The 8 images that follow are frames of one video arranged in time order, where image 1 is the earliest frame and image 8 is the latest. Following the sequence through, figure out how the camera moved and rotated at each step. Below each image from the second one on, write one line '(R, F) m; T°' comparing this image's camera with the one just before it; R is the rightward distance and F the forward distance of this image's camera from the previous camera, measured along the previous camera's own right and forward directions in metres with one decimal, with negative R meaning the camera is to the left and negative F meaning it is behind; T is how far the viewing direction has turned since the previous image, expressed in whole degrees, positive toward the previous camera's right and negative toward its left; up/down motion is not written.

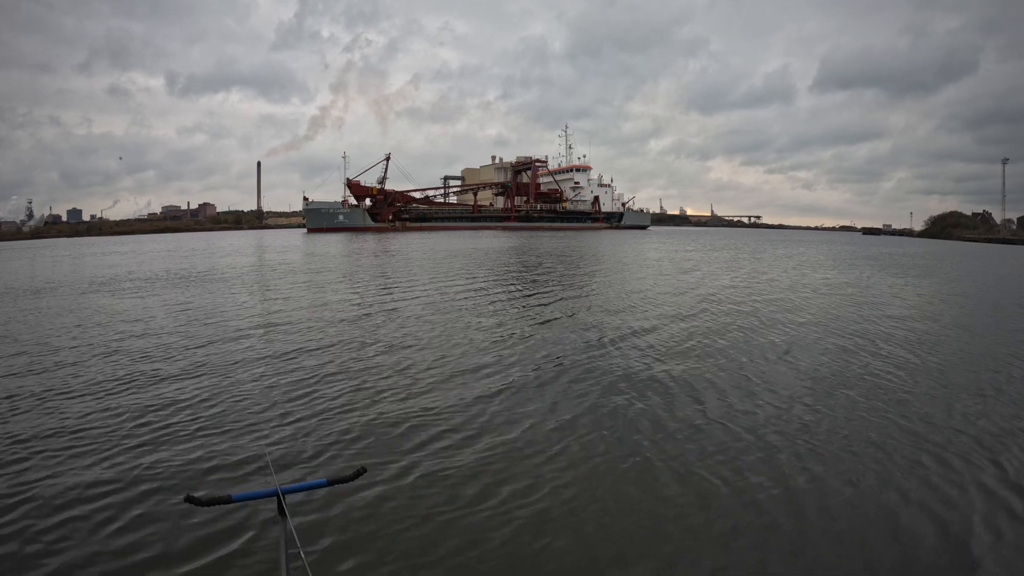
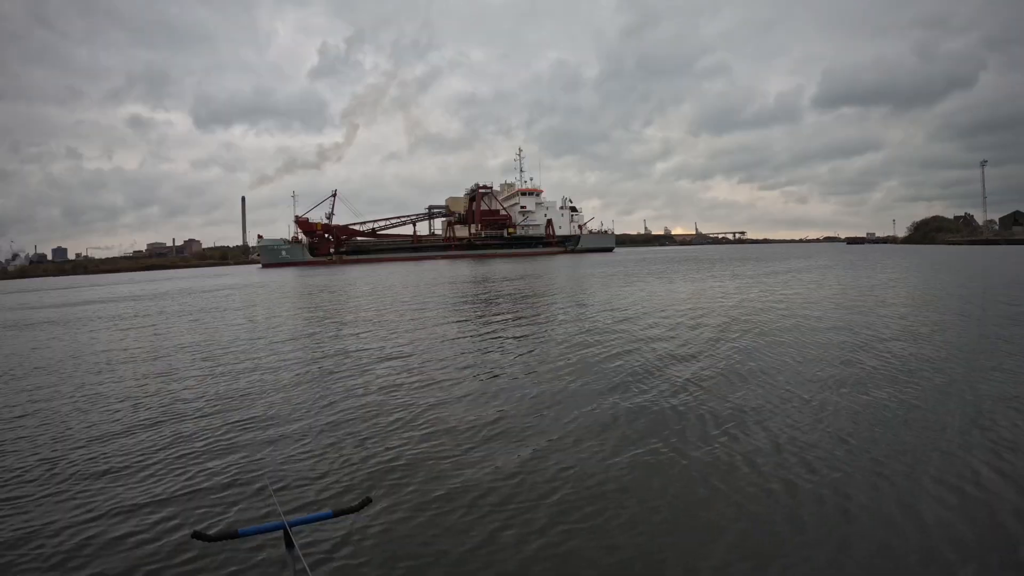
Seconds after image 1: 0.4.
(-0.3, +0.9) m; +1°
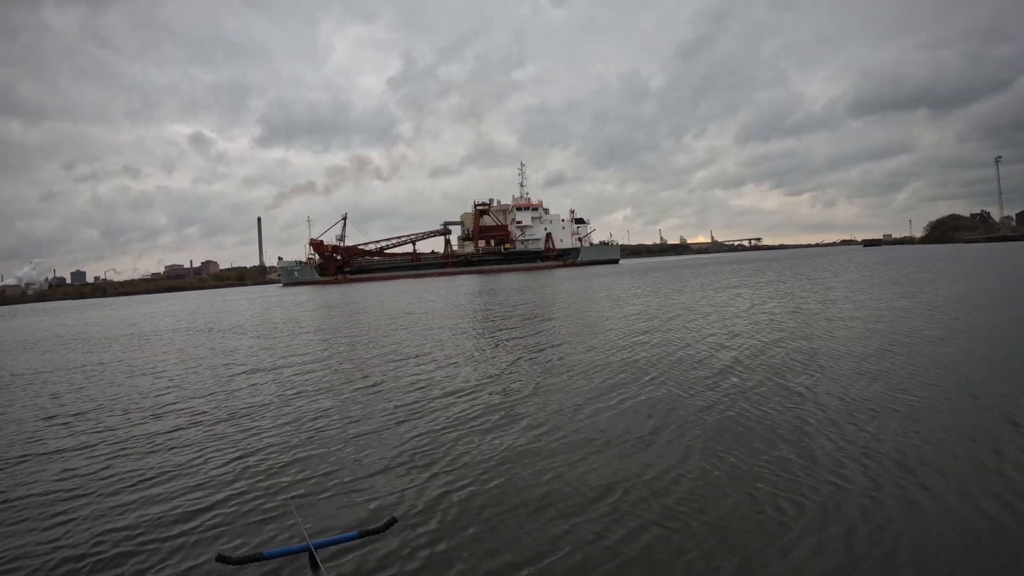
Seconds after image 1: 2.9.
(-0.9, +0.3) m; -1°
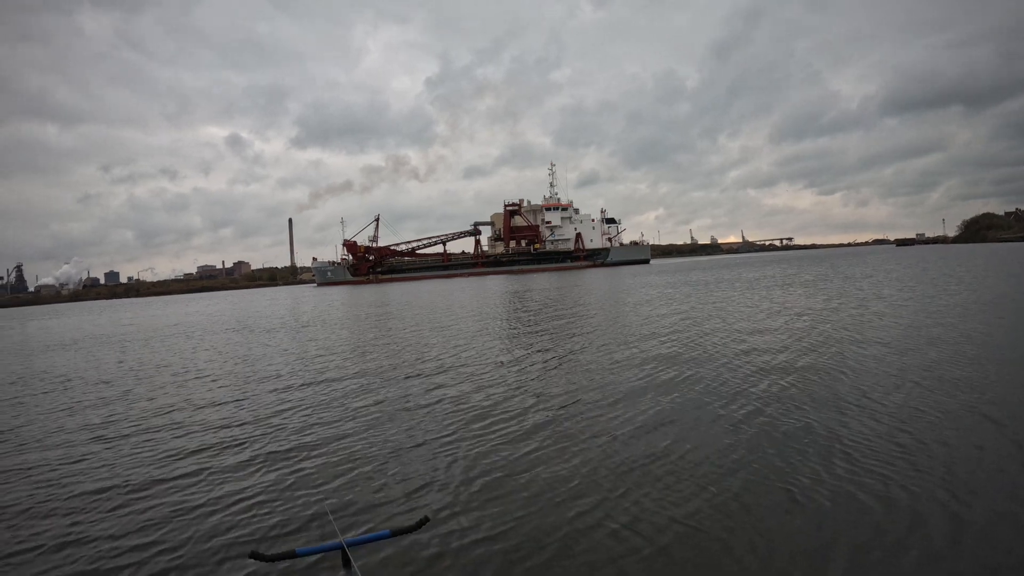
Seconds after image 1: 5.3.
(-1.6, +0.1) m; -1°
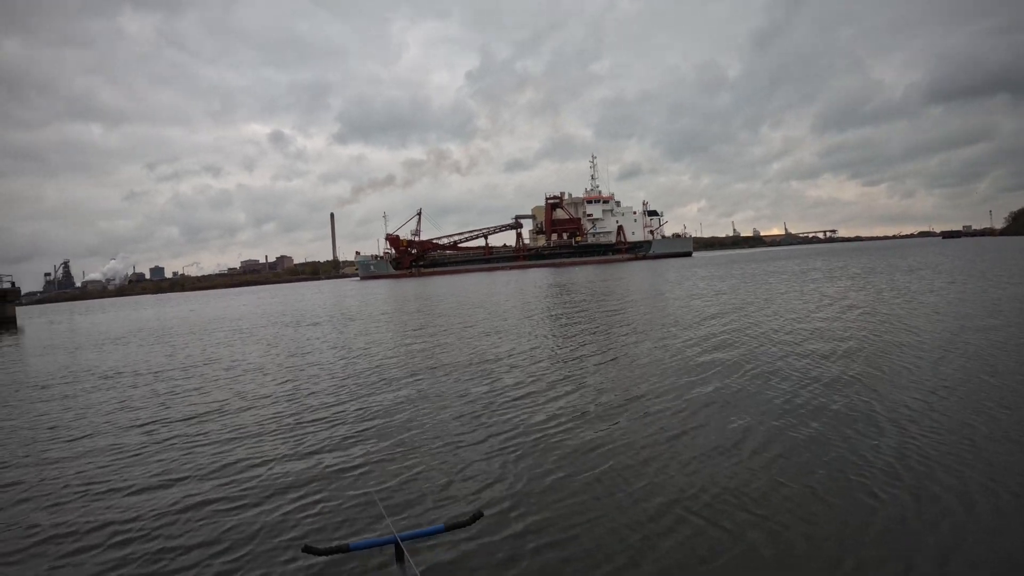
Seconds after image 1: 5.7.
(-2.2, +0.1) m; -2°
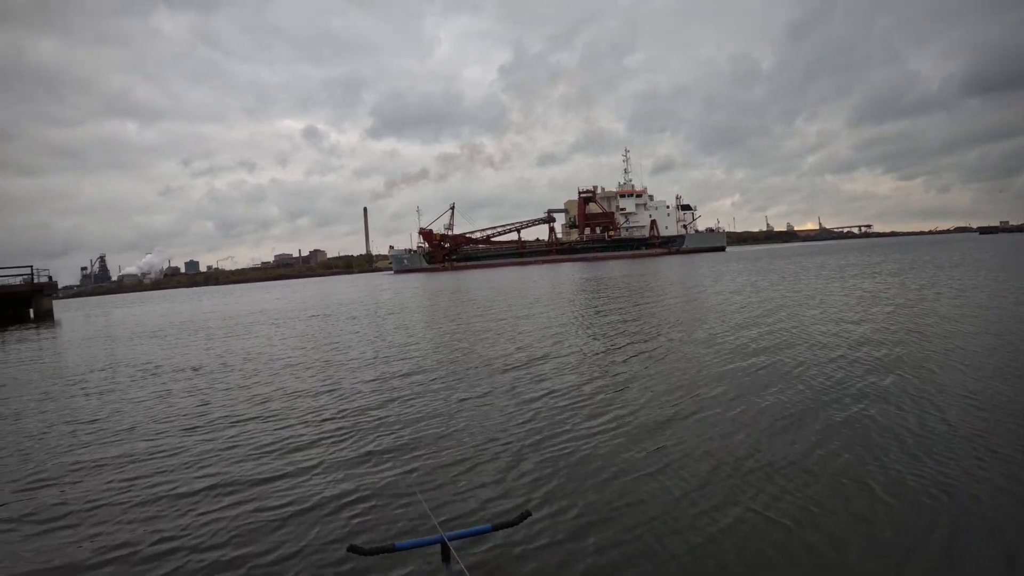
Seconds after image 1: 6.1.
(-1.8, -0.1) m; -1°
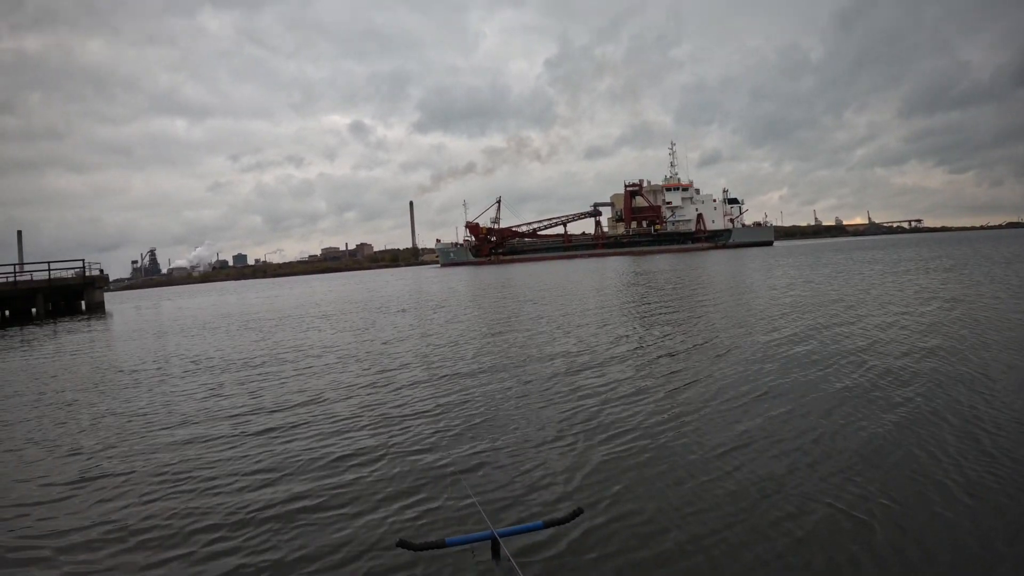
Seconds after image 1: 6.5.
(-2.5, -0.4) m; -2°
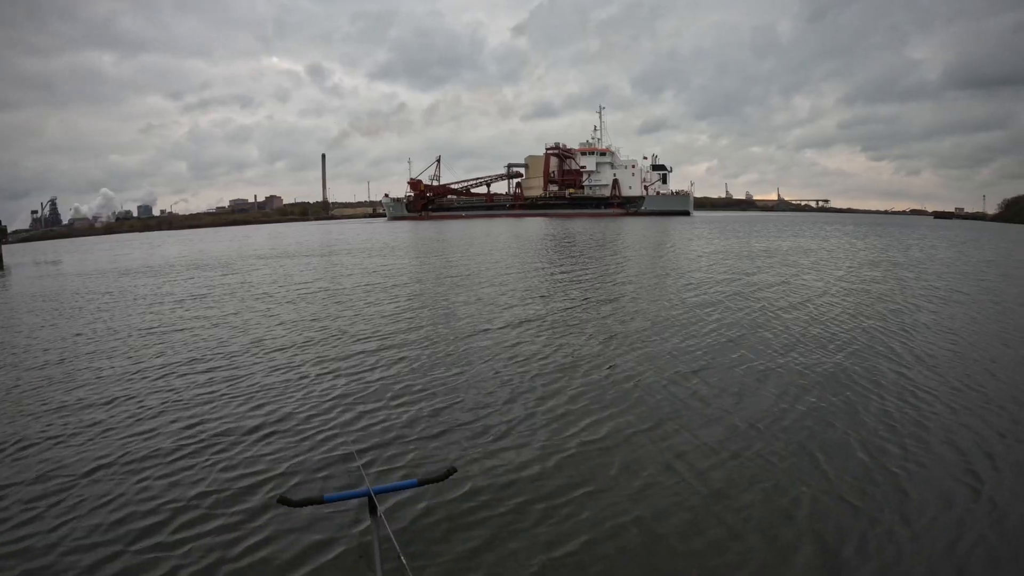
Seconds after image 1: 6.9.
(+4.9, +1.1) m; +4°
